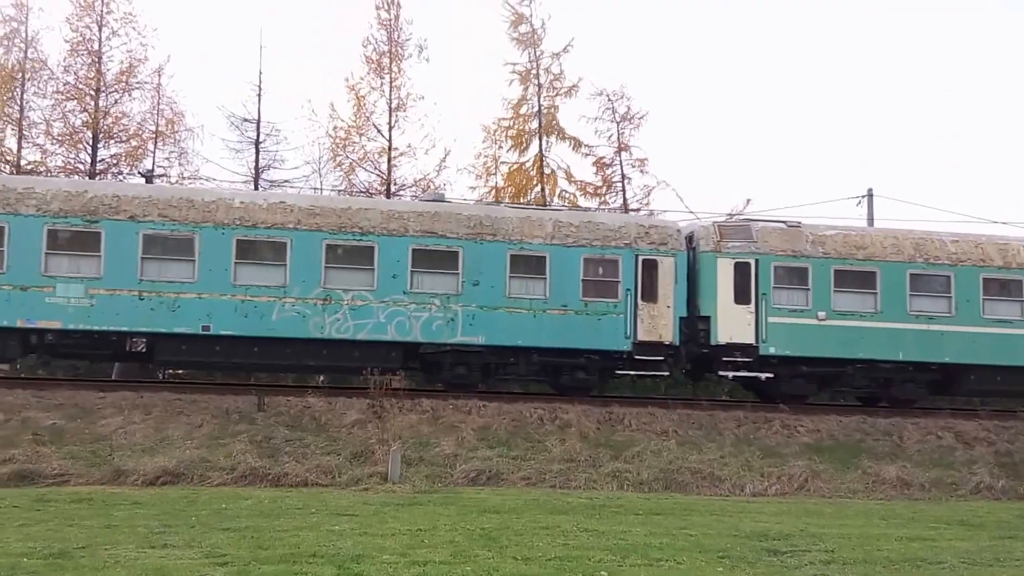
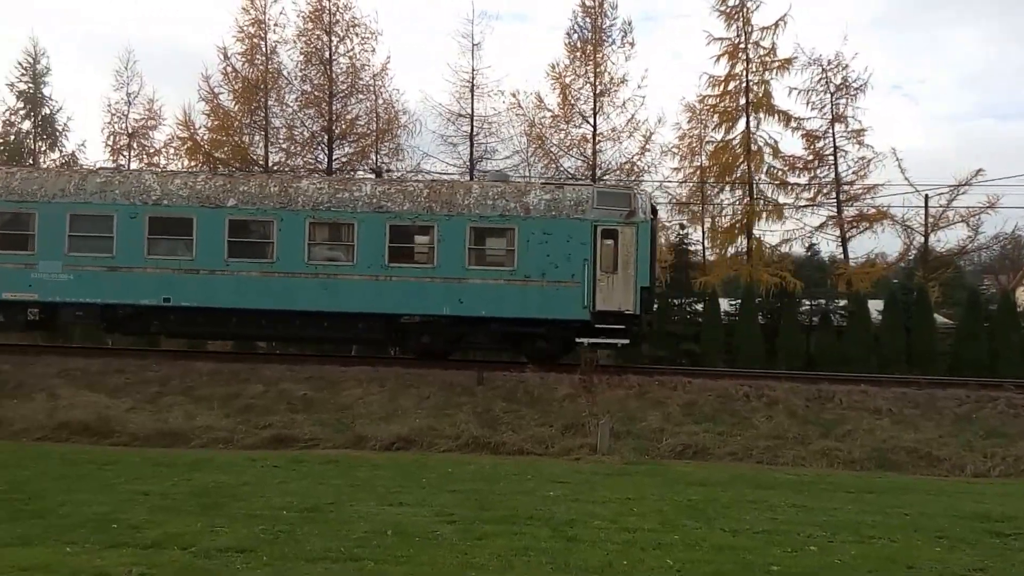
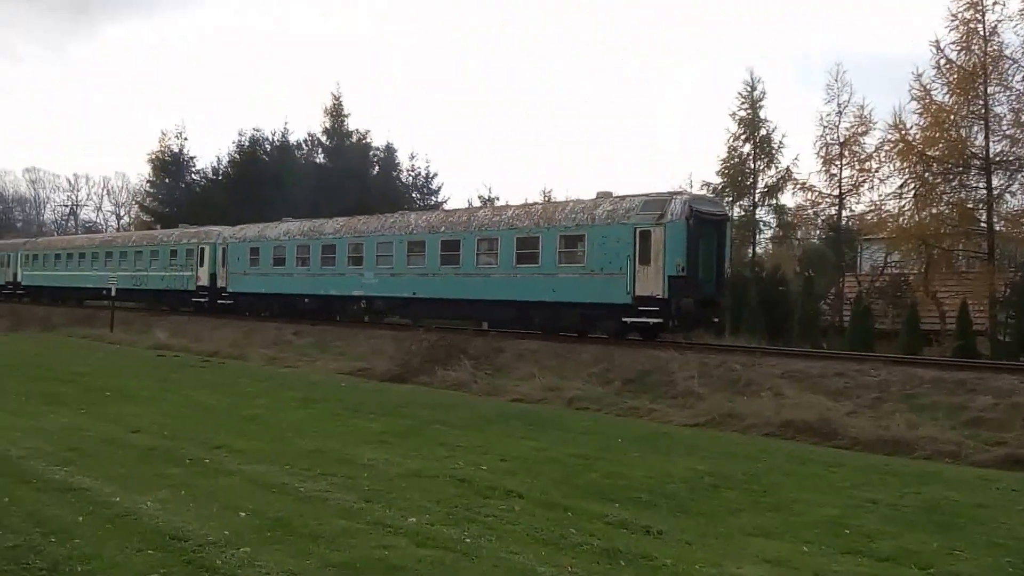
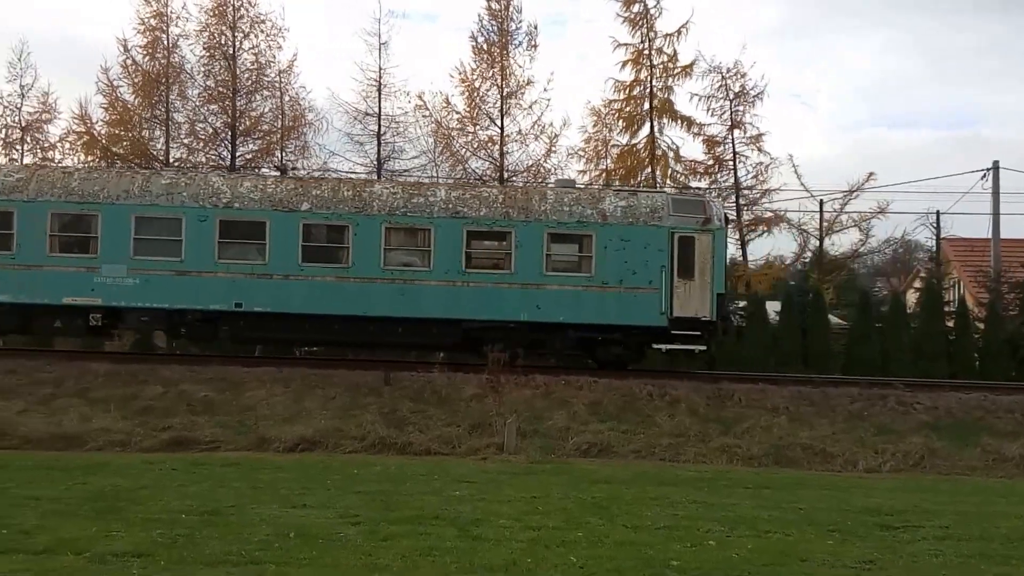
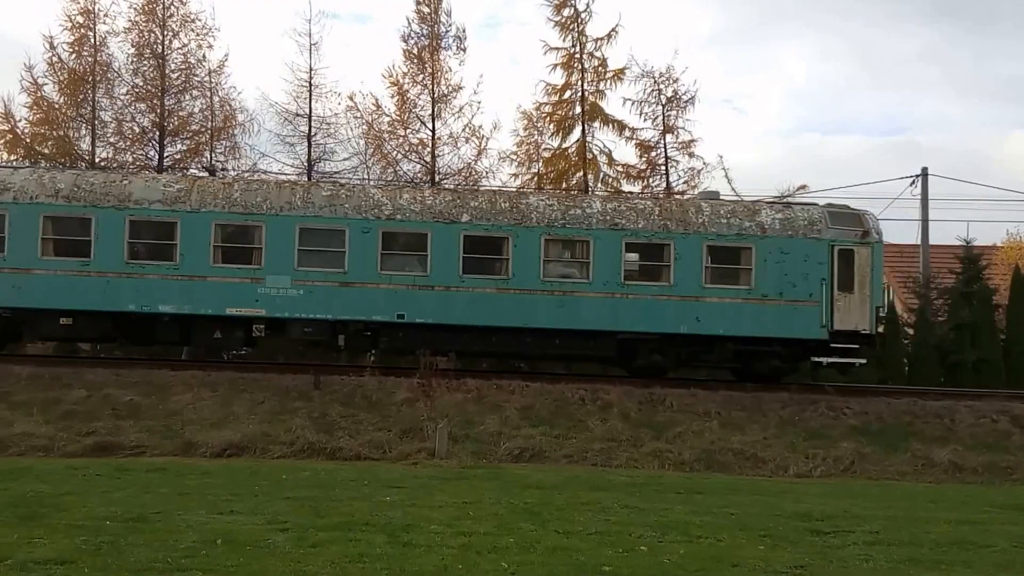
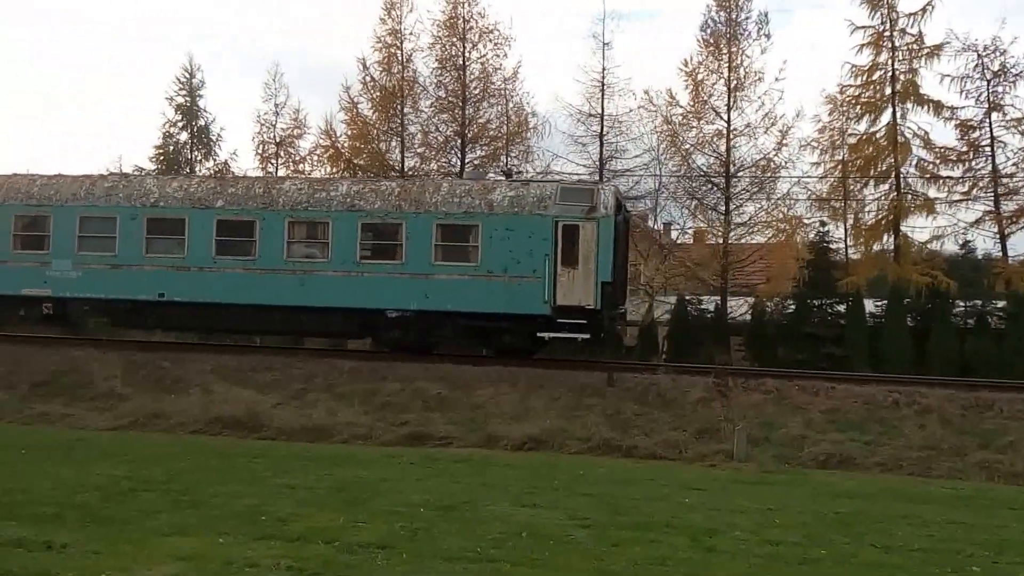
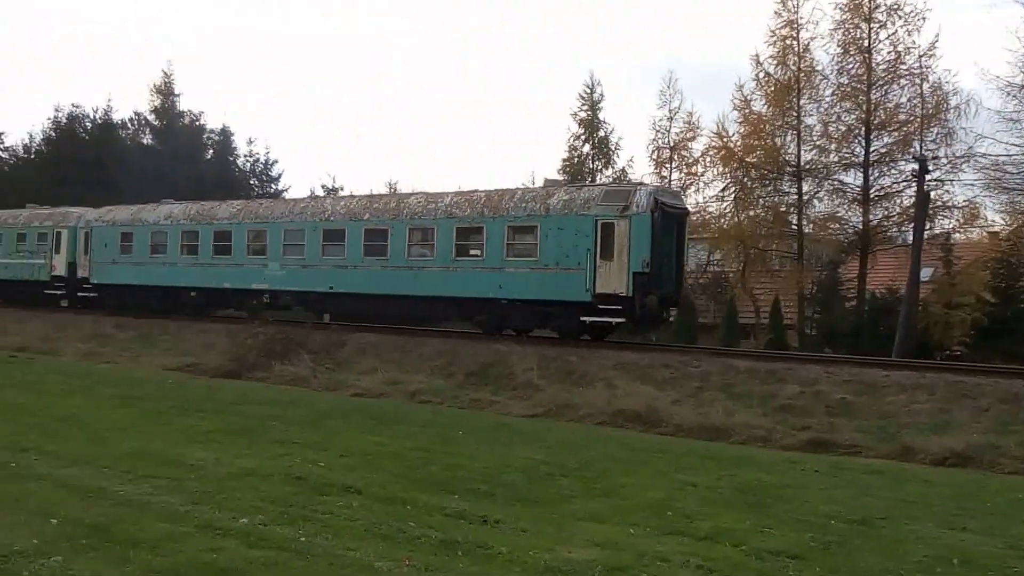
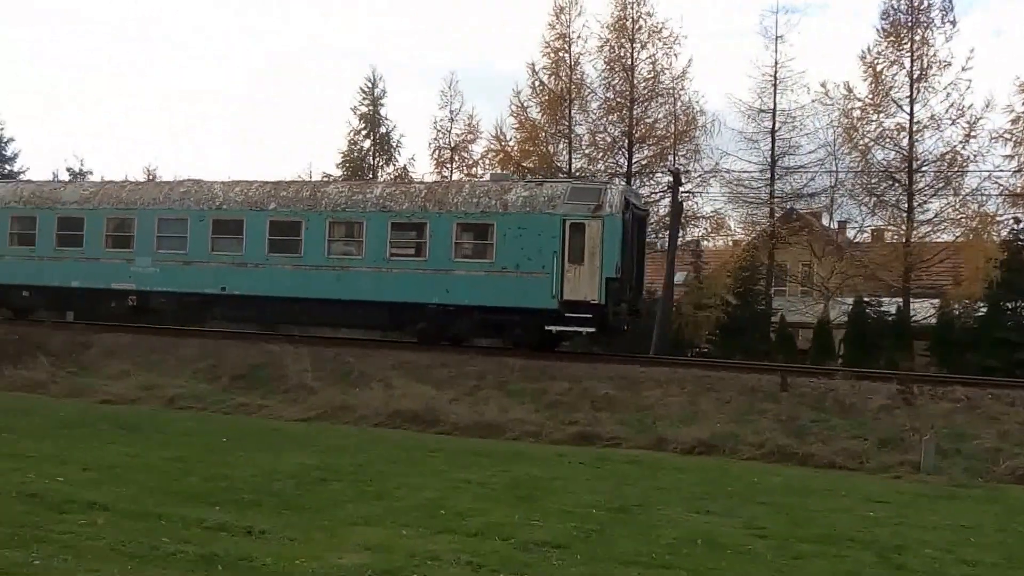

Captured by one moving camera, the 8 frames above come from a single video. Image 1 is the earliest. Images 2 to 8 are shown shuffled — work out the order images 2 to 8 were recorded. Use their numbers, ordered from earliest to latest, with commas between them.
5, 4, 2, 6, 8, 7, 3
